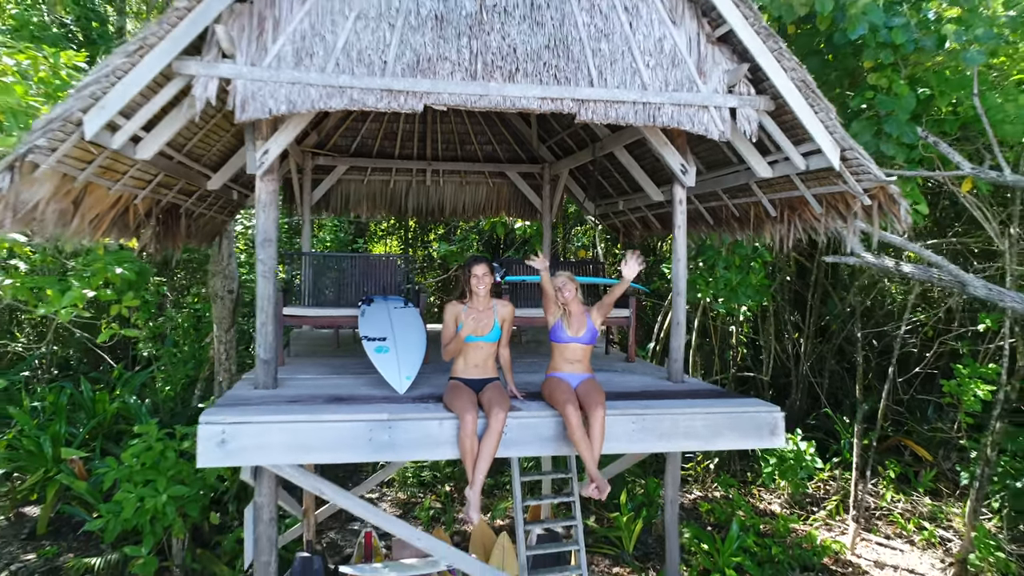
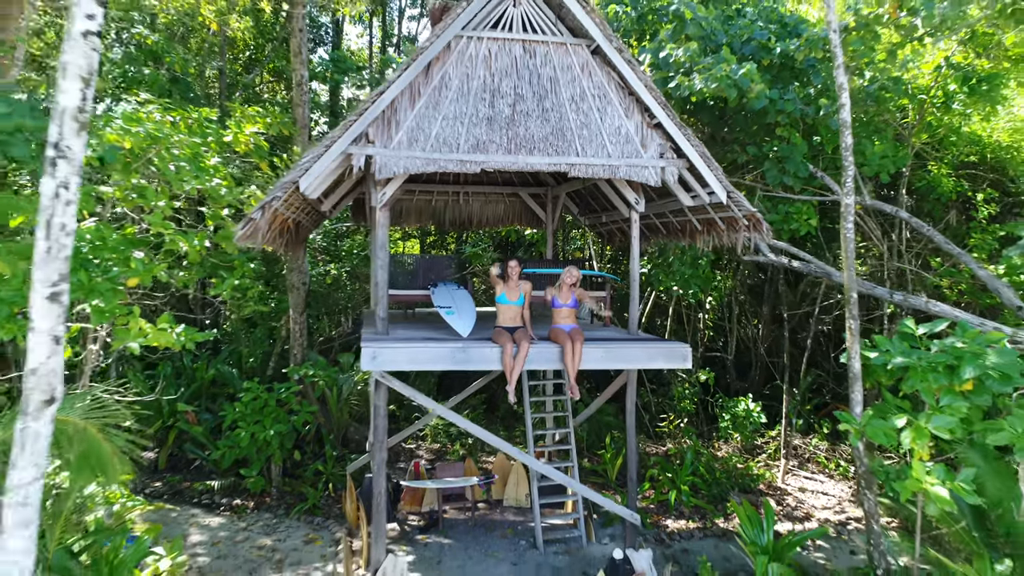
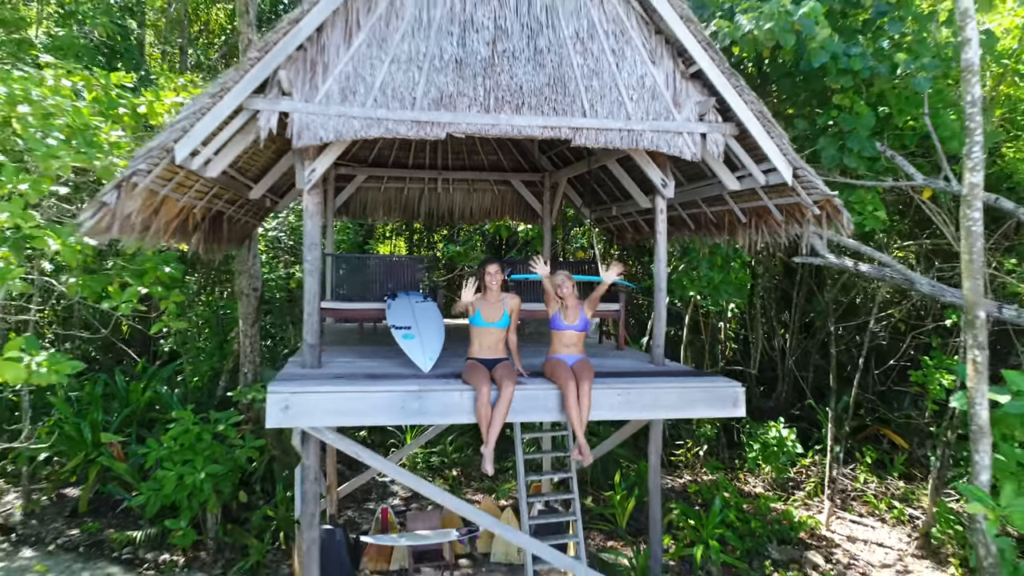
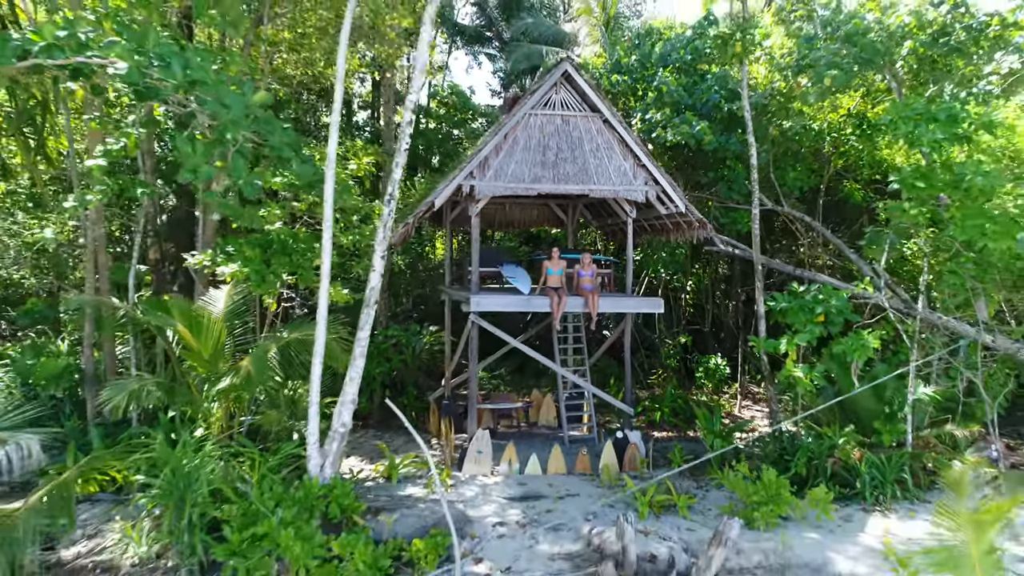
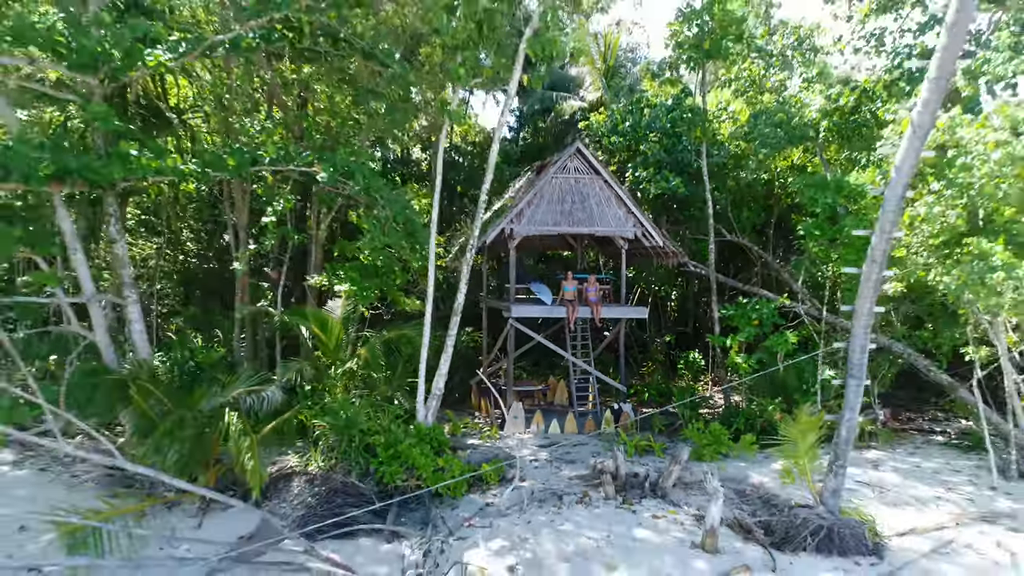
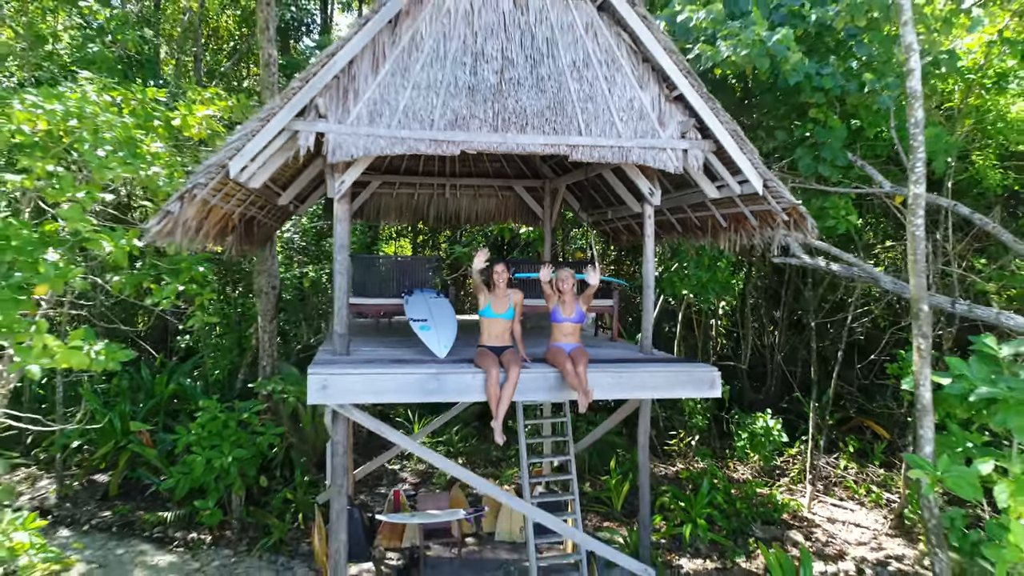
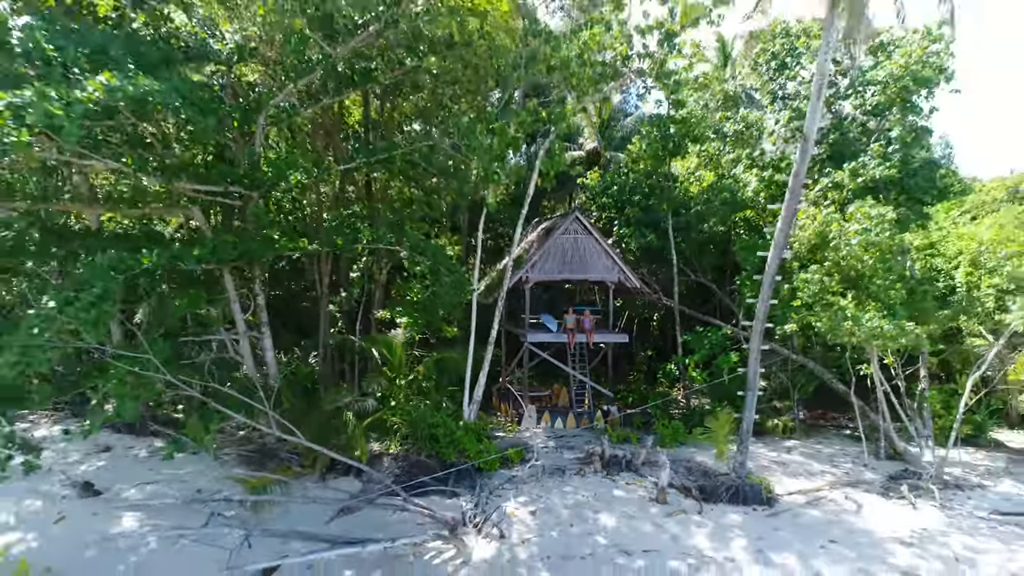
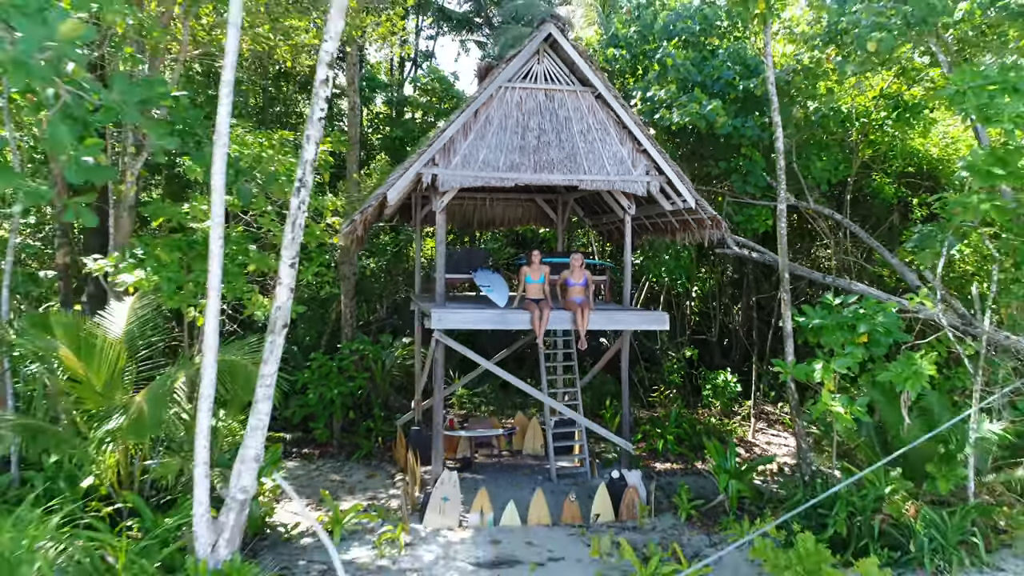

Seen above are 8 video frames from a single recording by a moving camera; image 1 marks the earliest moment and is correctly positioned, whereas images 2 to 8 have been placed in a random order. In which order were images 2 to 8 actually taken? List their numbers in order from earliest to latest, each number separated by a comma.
3, 6, 2, 8, 4, 5, 7
